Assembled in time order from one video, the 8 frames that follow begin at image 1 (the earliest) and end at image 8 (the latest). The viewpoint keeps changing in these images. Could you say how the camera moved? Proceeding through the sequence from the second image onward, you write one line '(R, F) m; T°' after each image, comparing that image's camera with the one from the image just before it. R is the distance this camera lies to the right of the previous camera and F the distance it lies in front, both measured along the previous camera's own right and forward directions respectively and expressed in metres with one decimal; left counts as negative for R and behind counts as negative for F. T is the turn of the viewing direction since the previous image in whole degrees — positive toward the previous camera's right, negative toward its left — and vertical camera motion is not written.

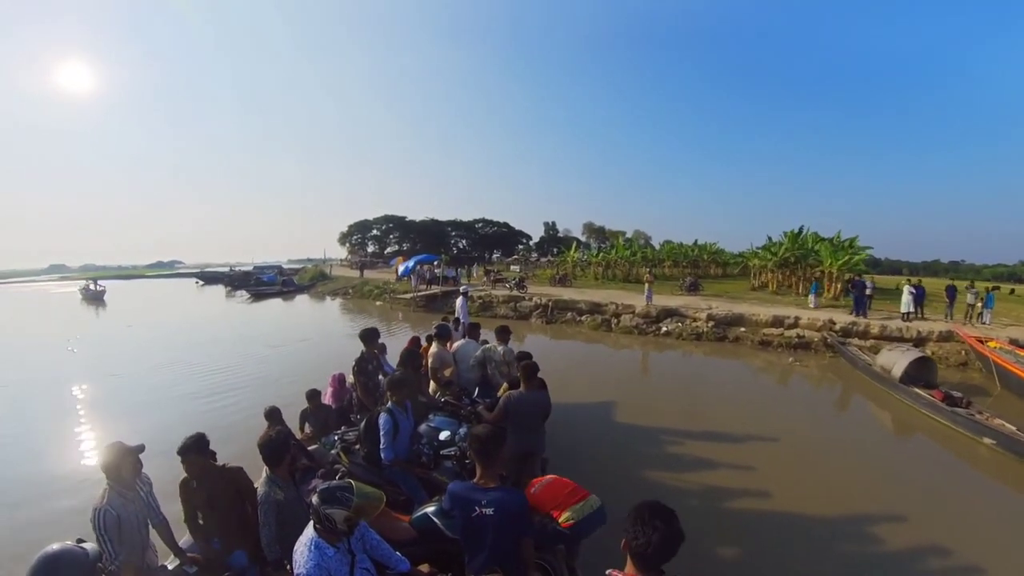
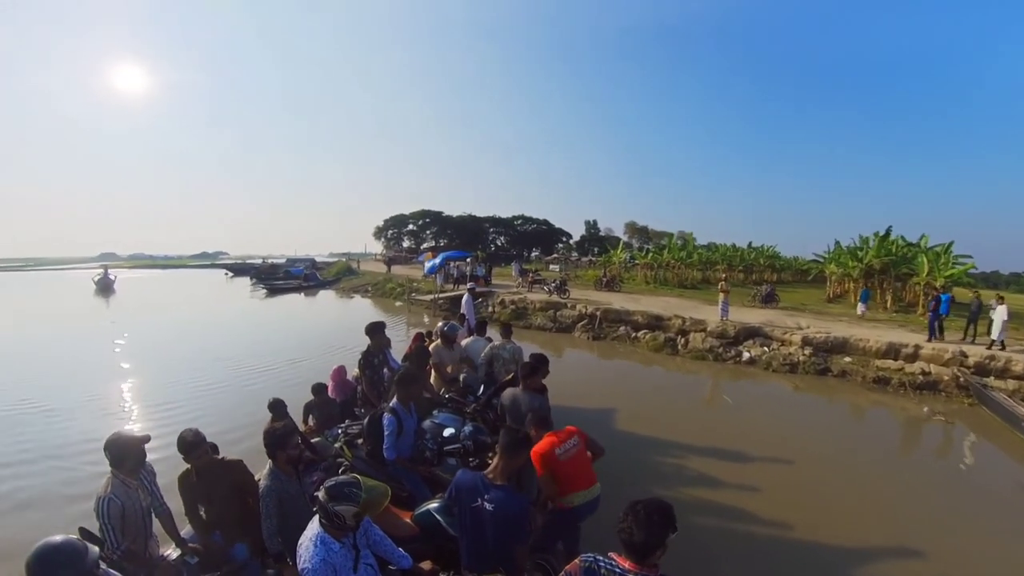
(0.0, +1.0) m; -4°
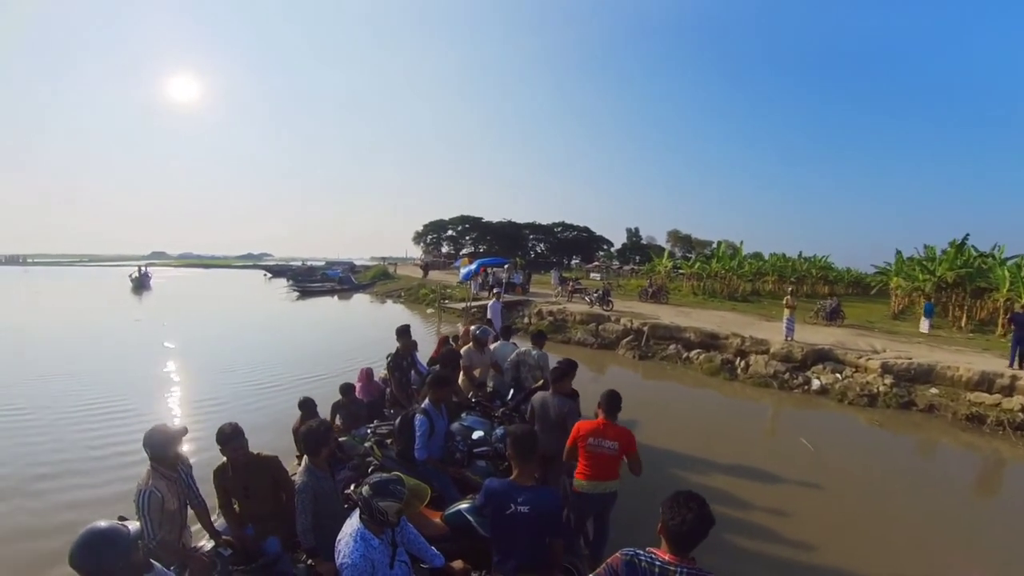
(0.0, +0.3) m; -4°
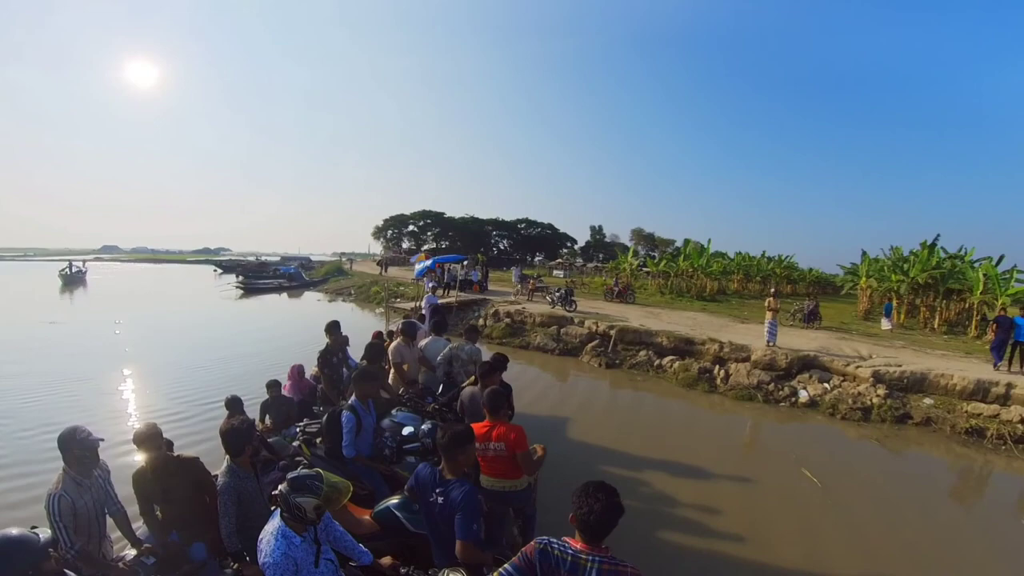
(+0.1, +0.5) m; +3°
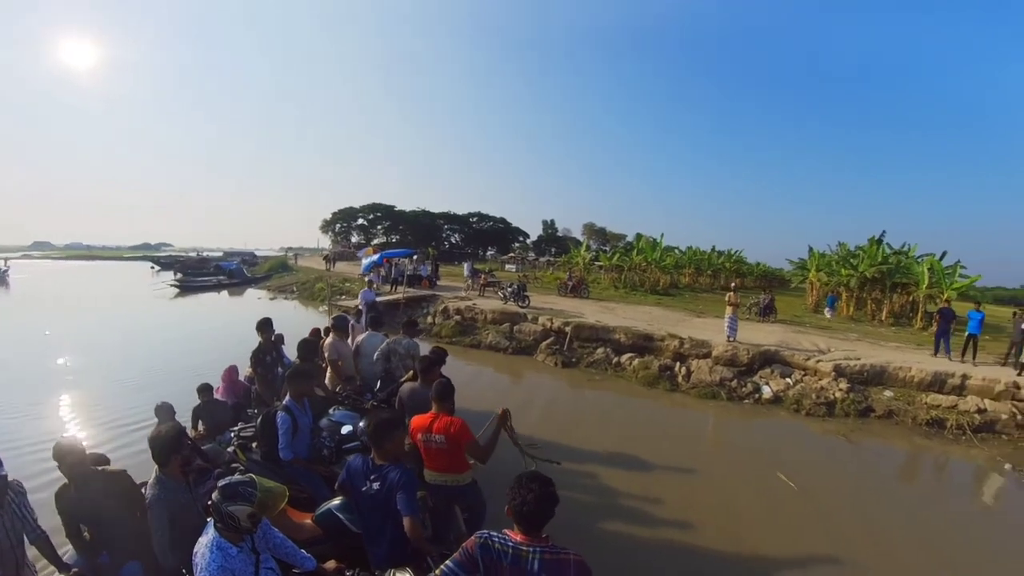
(+0.1, +0.3) m; +4°
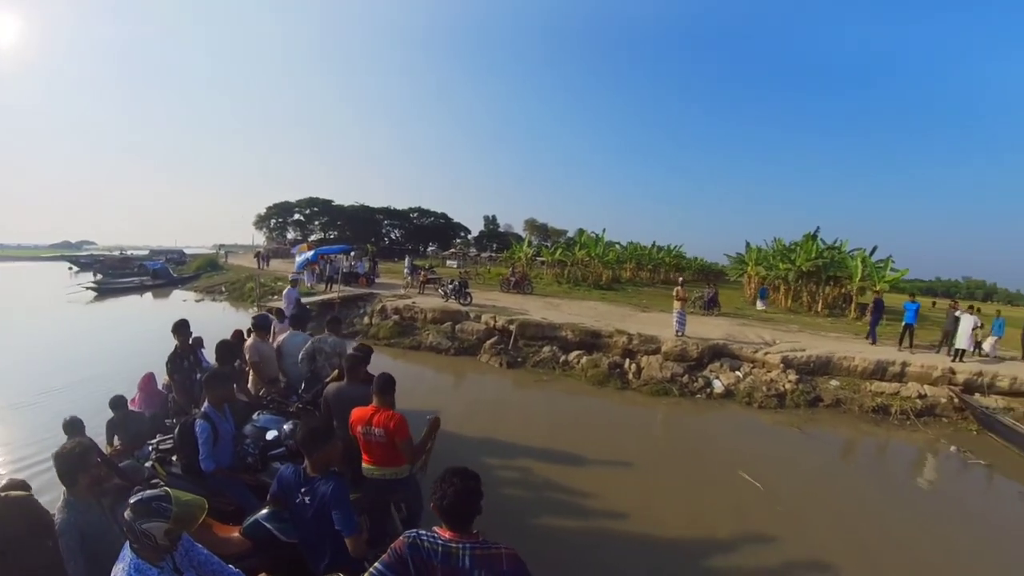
(+0.1, +0.2) m; +5°
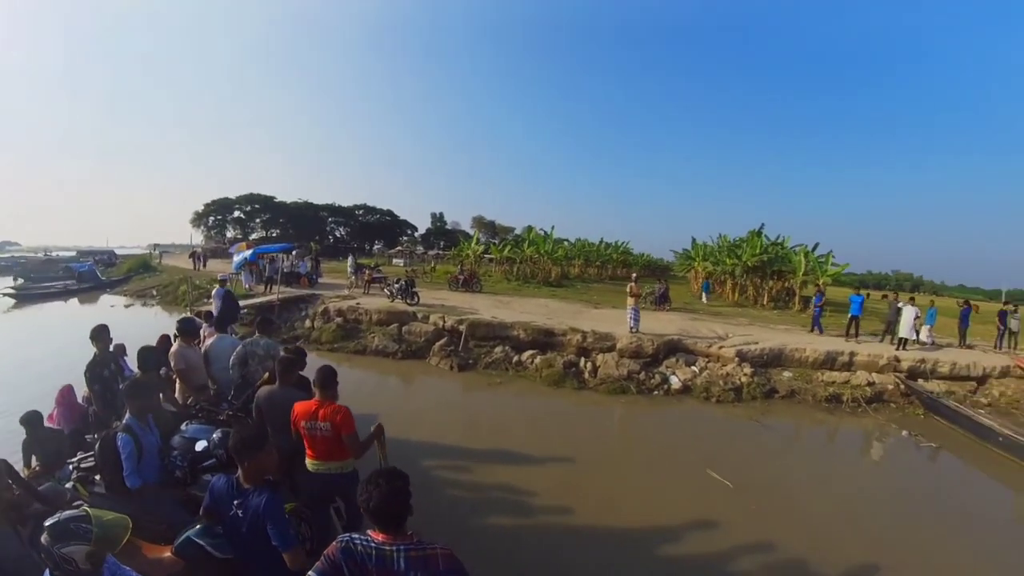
(0.0, +0.1) m; +5°
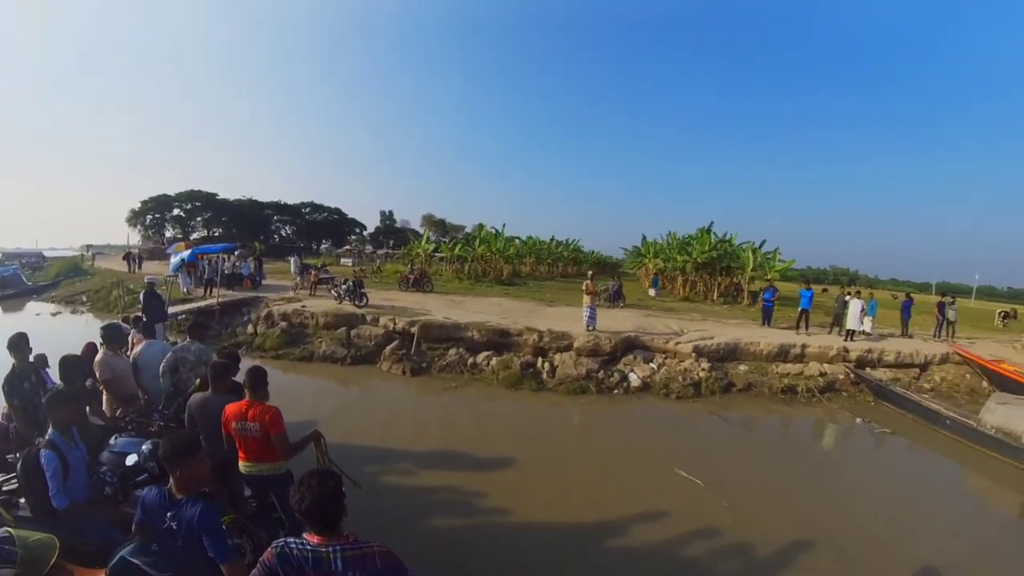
(0.0, +0.1) m; +4°
